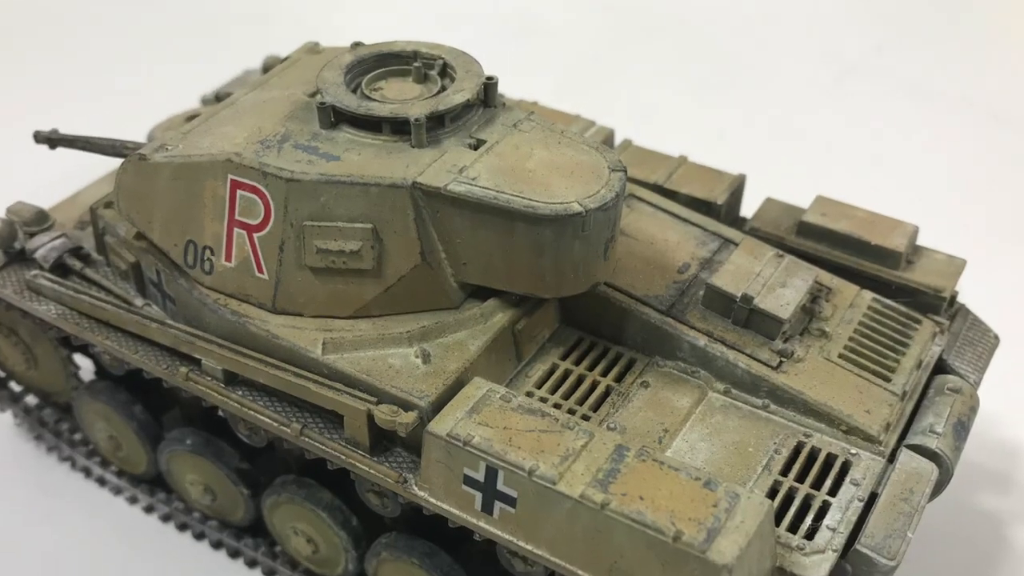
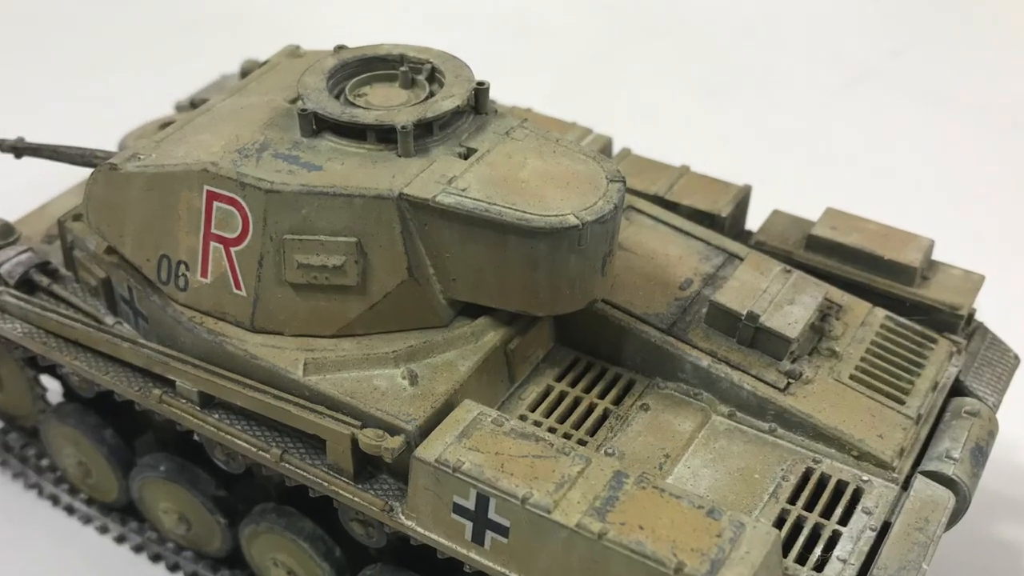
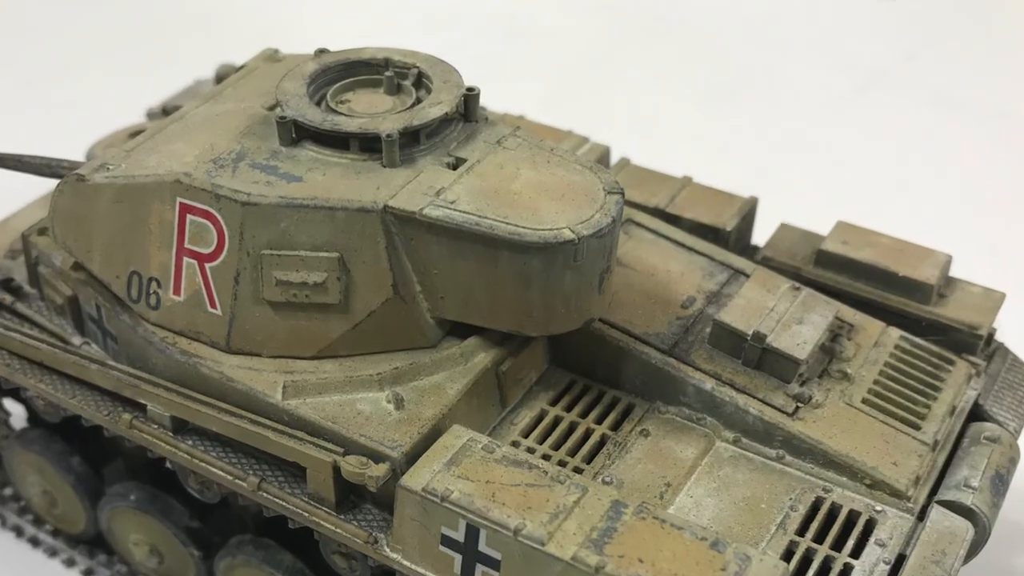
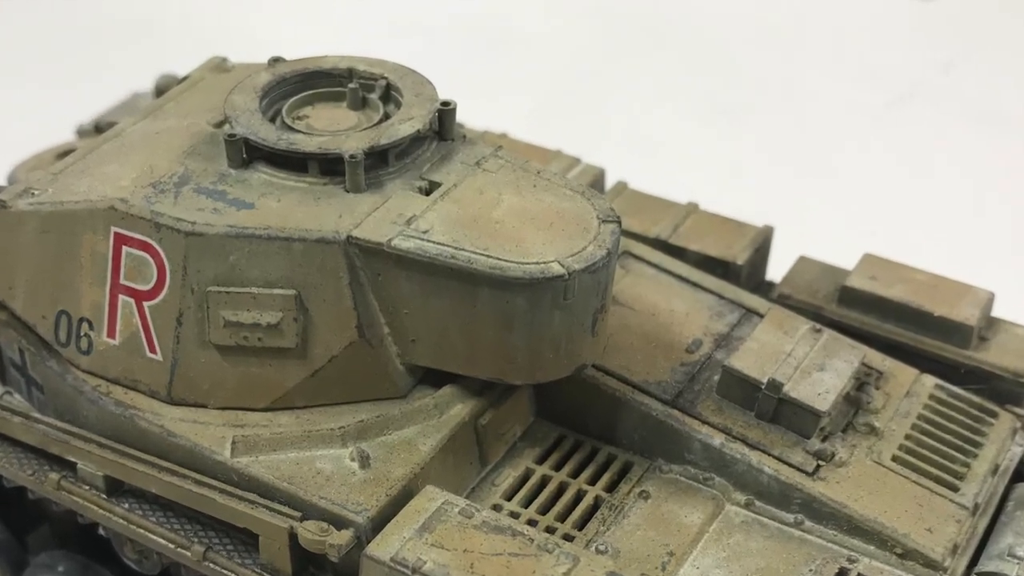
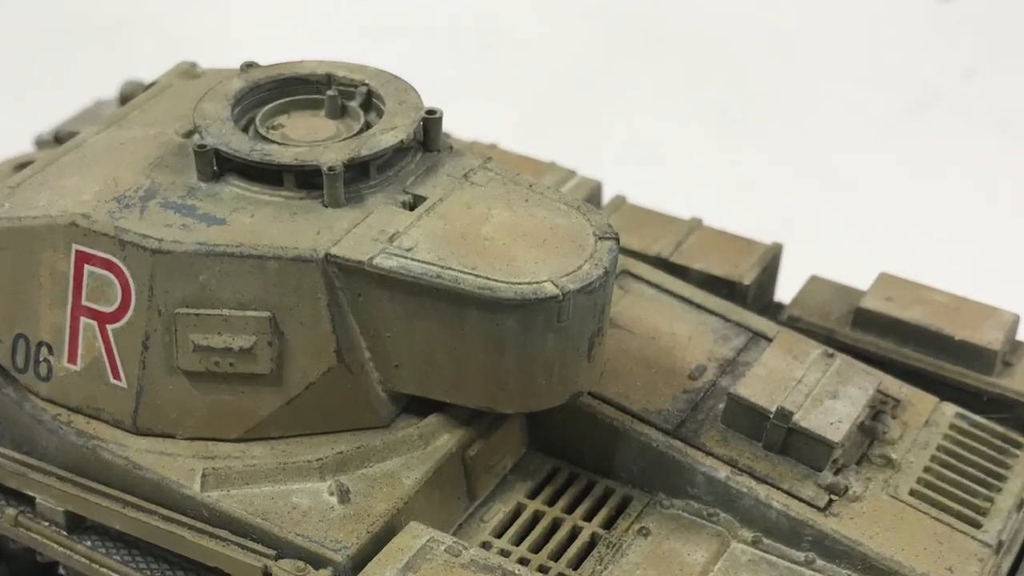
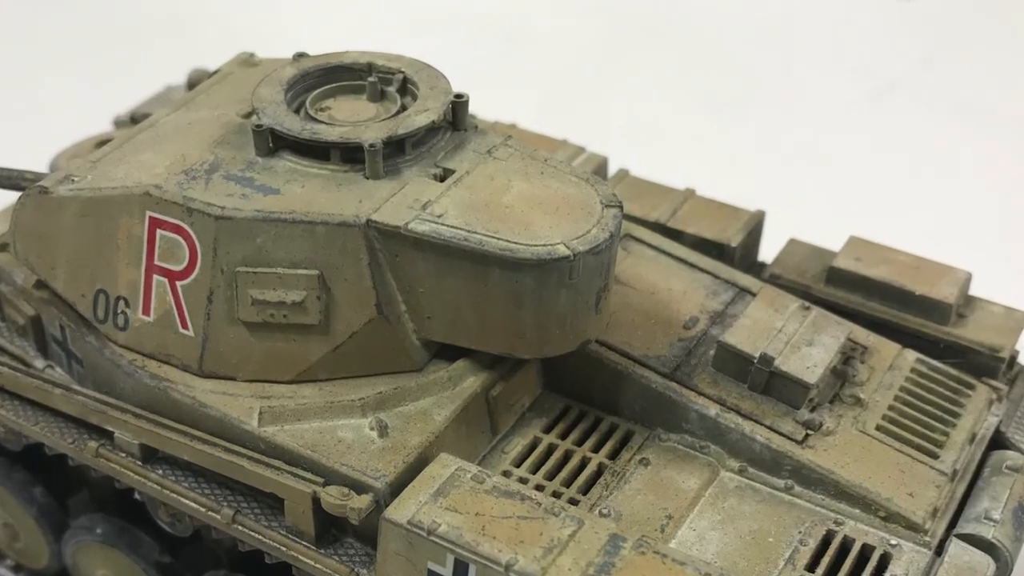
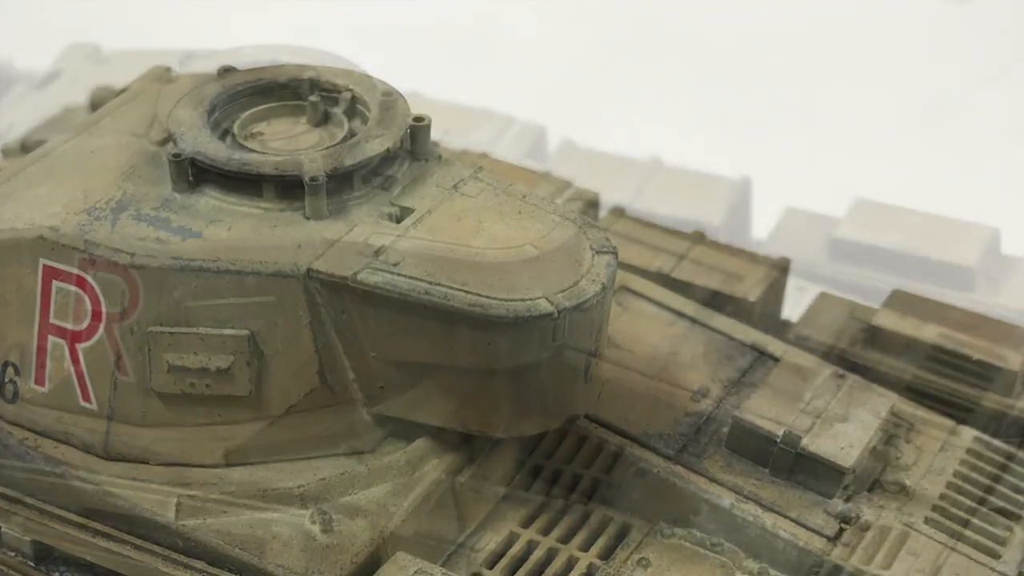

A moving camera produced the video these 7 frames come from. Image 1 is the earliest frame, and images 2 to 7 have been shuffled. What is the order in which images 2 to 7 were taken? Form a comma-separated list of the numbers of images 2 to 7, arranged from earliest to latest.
2, 3, 6, 4, 5, 7
